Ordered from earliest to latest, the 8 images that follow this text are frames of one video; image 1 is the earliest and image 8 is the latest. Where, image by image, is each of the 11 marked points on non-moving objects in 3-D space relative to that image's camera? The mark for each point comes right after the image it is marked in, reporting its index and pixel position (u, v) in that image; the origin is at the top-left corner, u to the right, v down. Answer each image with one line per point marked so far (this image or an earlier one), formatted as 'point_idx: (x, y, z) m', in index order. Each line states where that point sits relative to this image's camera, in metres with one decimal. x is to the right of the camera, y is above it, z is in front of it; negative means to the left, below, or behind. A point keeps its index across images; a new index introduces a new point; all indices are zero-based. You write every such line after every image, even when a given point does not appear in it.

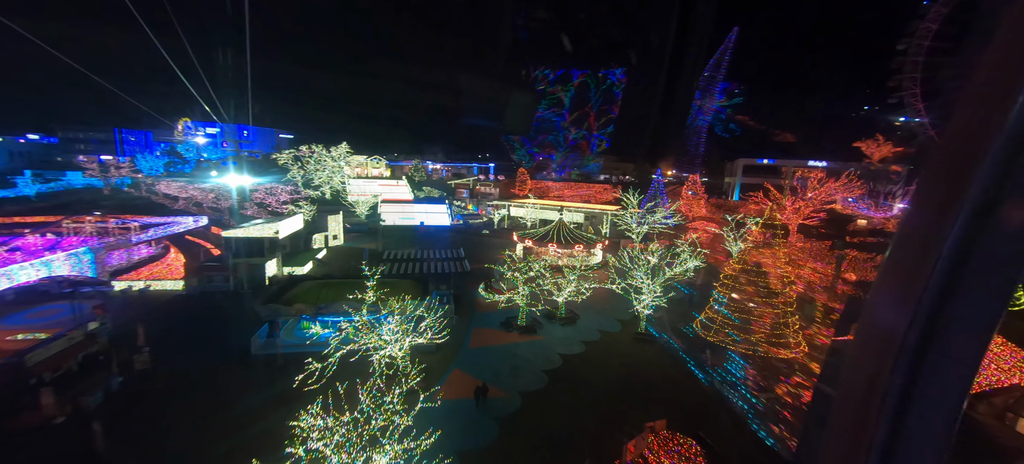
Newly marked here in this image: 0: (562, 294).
0: (+1.5, -1.8, +9.9) m
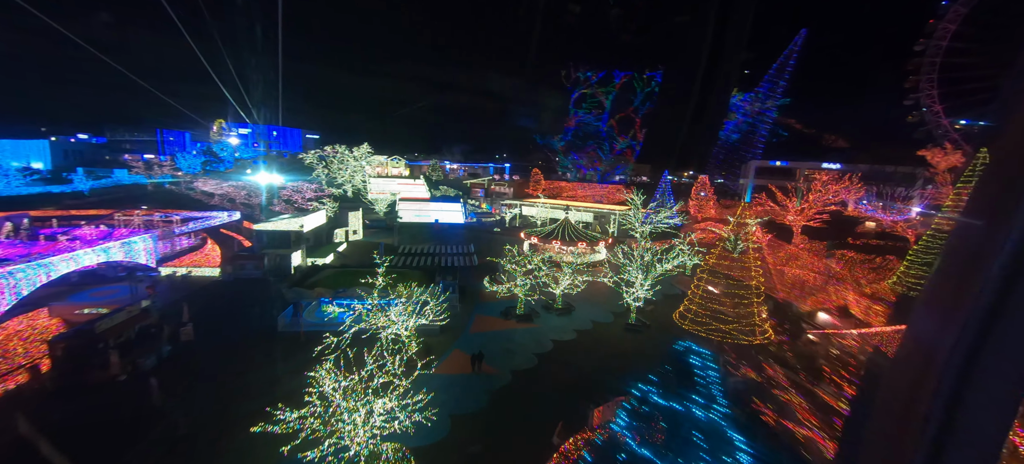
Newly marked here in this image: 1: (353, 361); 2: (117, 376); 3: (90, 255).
0: (+1.5, -1.6, +10.6) m
1: (-3.7, -3.0, +8.1) m
2: (-9.8, -3.6, +8.6) m
3: (-15.6, -0.9, +12.7) m
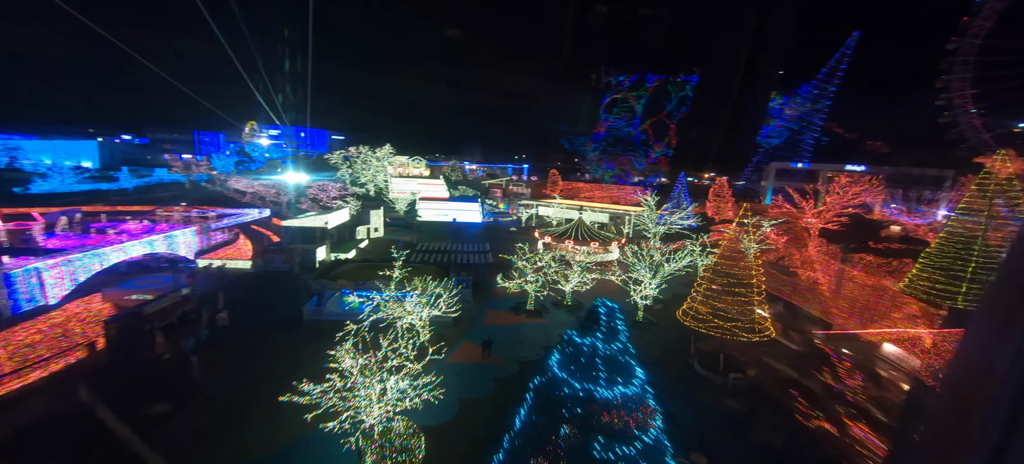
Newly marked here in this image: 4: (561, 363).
0: (+1.8, -1.6, +10.9) m
1: (-3.5, -2.9, +8.7) m
2: (-9.6, -3.3, +9.5) m
3: (-15.1, -0.6, +13.9) m
4: (+0.2, -0.7, +2.0) m
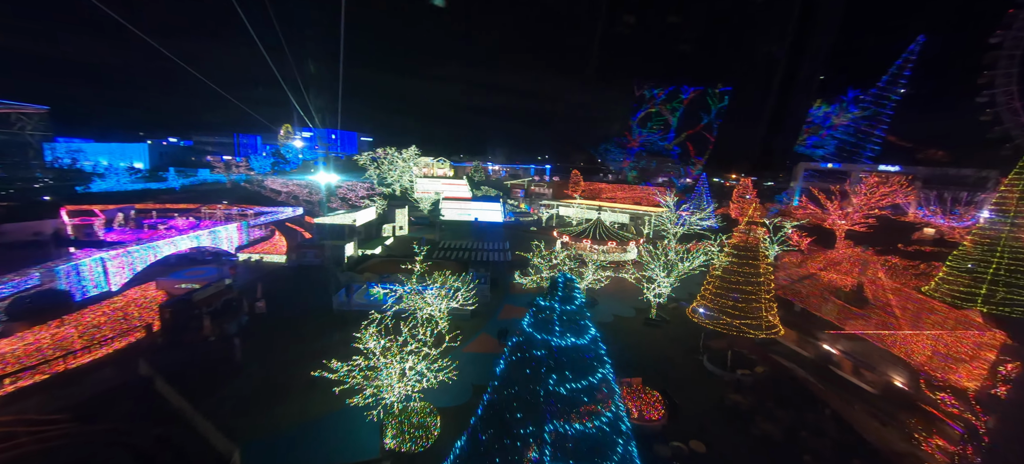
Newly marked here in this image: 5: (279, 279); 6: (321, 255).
0: (+2.3, -1.5, +11.1) m
1: (-3.2, -2.8, +9.3) m
2: (-9.2, -3.1, +10.5) m
3: (-14.3, -0.3, +15.3) m
4: (+0.1, -0.6, +2.3) m
5: (-10.1, -2.0, +15.0) m
6: (-9.4, -1.1, +17.0) m
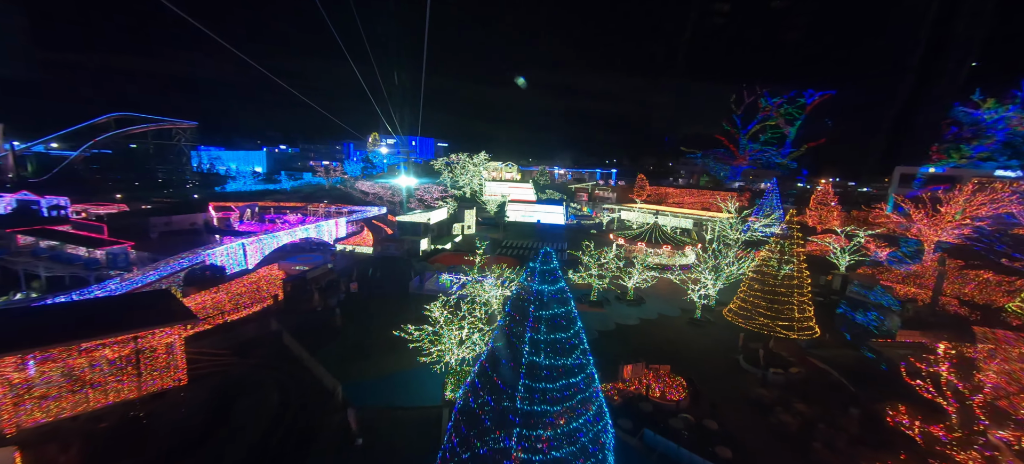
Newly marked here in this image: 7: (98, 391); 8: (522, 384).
0: (+4.0, -1.6, +11.8) m
1: (-1.8, -2.6, +11.0) m
2: (-7.5, -2.8, +13.3) m
3: (-11.5, +0.1, +19.0) m
4: (+0.2, -0.5, +3.6) m
5: (-7.5, -1.7, +17.9) m
6: (-6.4, -0.8, +19.7) m
7: (-8.7, -3.3, +7.2) m
8: (+0.1, -1.4, +3.2) m
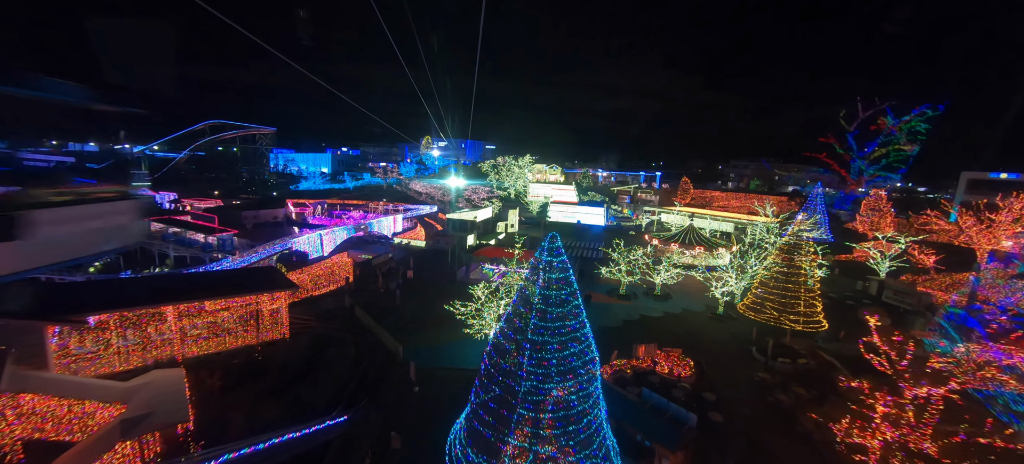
0: (+5.3, -1.6, +12.6) m
1: (-0.6, -2.4, +12.6) m
2: (-5.9, -2.5, +15.6) m
3: (-9.1, +0.5, +21.8) m
4: (+0.5, -0.3, +4.9) m
5: (-5.3, -1.4, +20.2) m
6: (-3.9, -0.6, +21.8) m
7: (-7.9, -2.9, +9.7) m
8: (+0.3, -1.2, +4.6) m
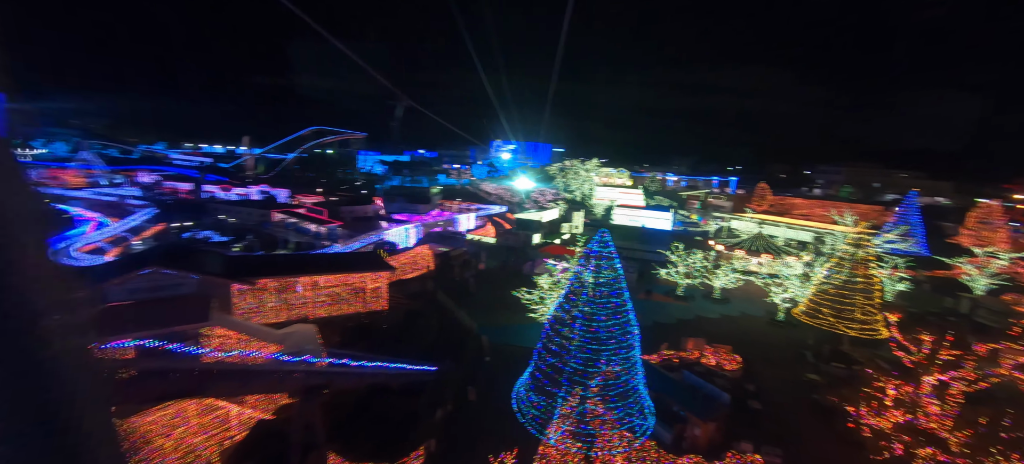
0: (+7.6, -1.8, +12.8) m
1: (+1.8, -2.4, +13.9) m
2: (-2.8, -2.3, +17.9) m
3: (-4.7, +0.8, +24.5) m
4: (+1.6, -0.2, +6.2) m
5: (-1.3, -1.3, +22.3) m
6: (+0.4, -0.5, +23.7) m
7: (-5.9, -2.6, +12.4) m
8: (+1.3, -1.1, +6.0) m
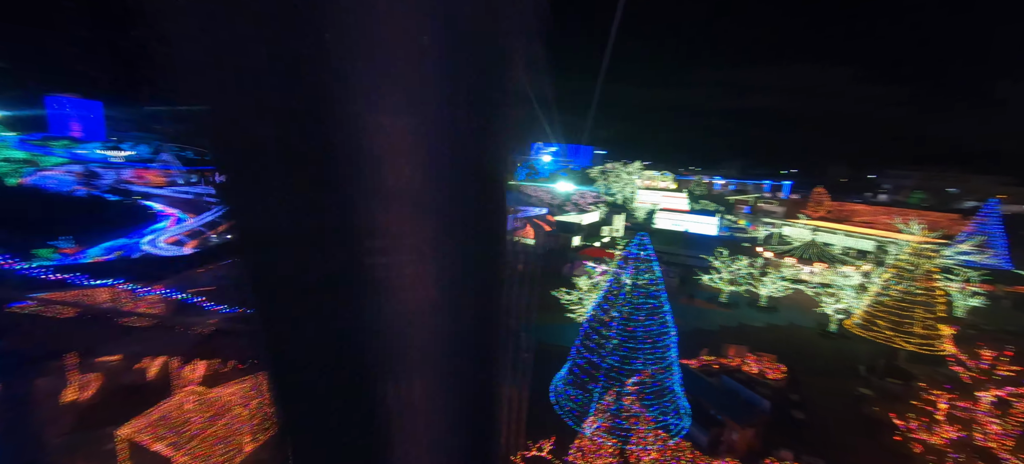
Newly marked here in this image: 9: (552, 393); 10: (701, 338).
0: (+9.1, -2.0, +12.4) m
1: (+3.4, -2.5, +14.1) m
2: (-0.8, -2.3, +18.6) m
3: (-1.8, +0.7, +25.4) m
4: (+2.4, -0.3, +6.5) m
5: (+1.2, -1.4, +22.8) m
6: (+3.1, -0.6, +24.0) m
7: (-4.4, -2.5, +13.5) m
8: (+2.0, -1.2, +6.3) m
9: (+1.0, -3.8, +8.0) m
10: (+5.7, -3.2, +10.4) m
